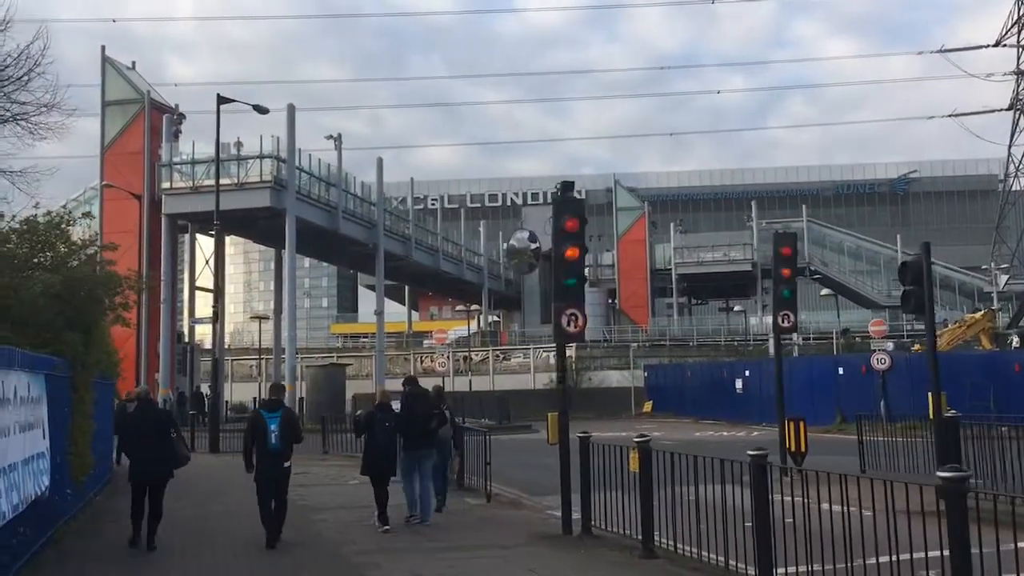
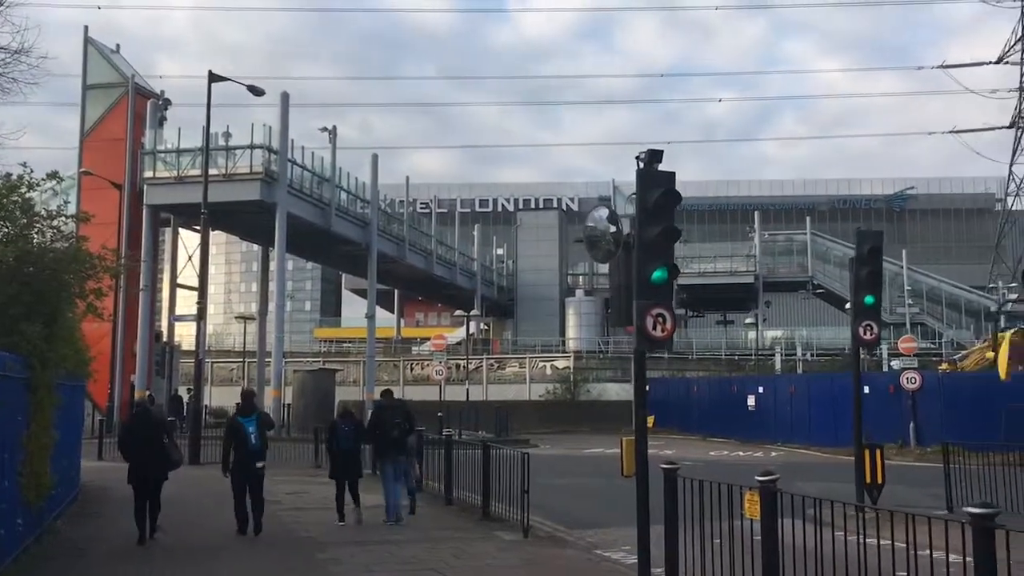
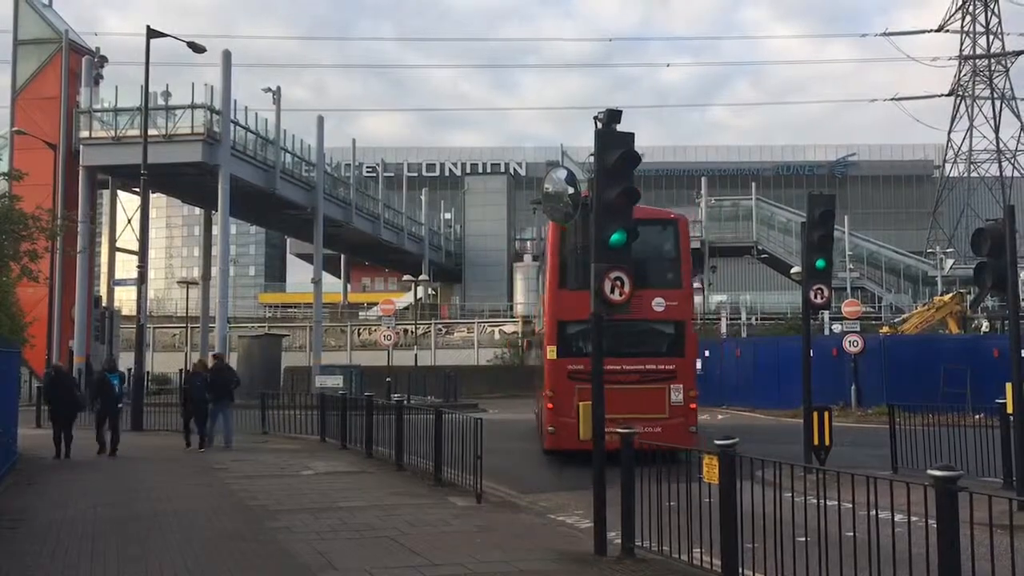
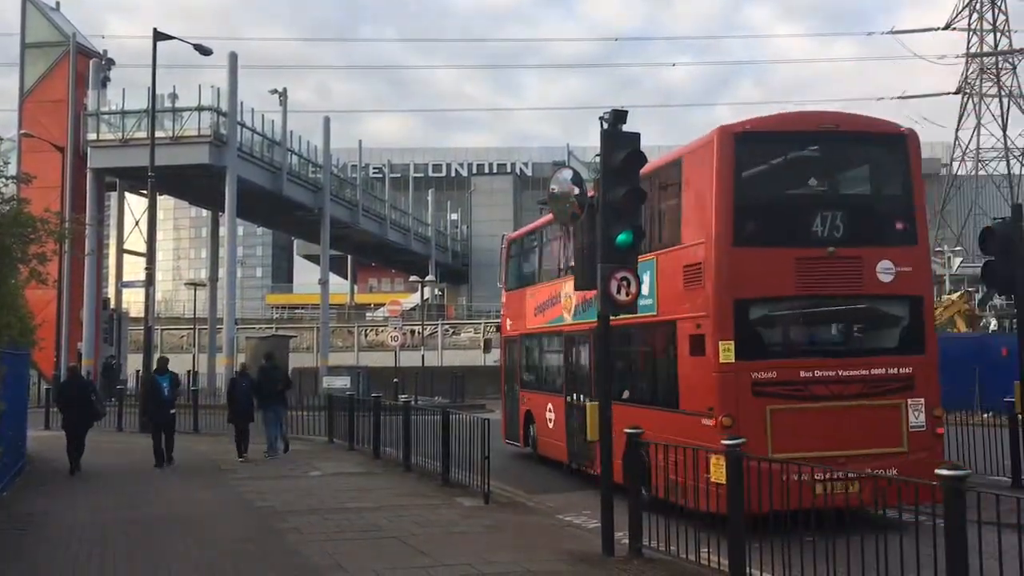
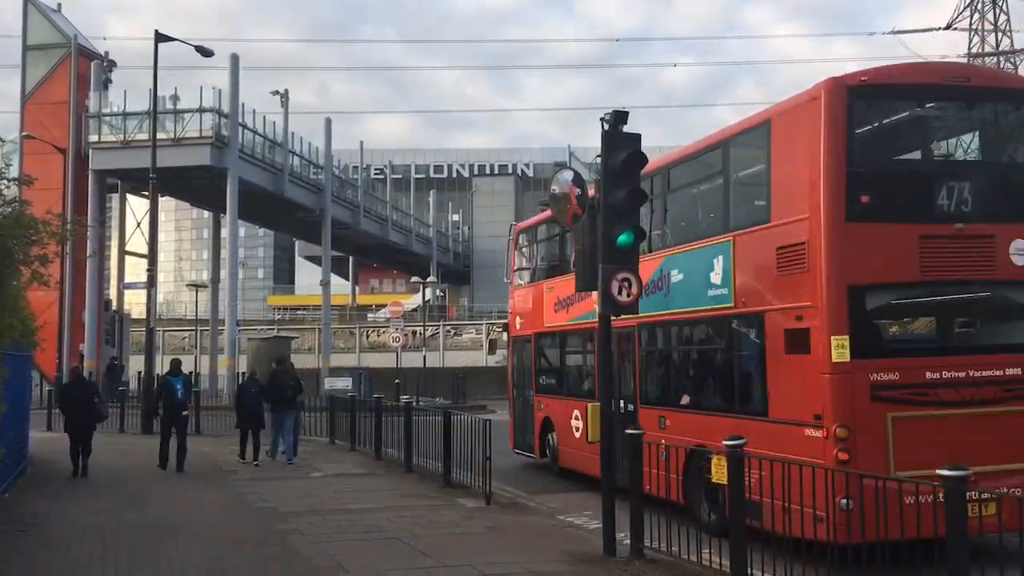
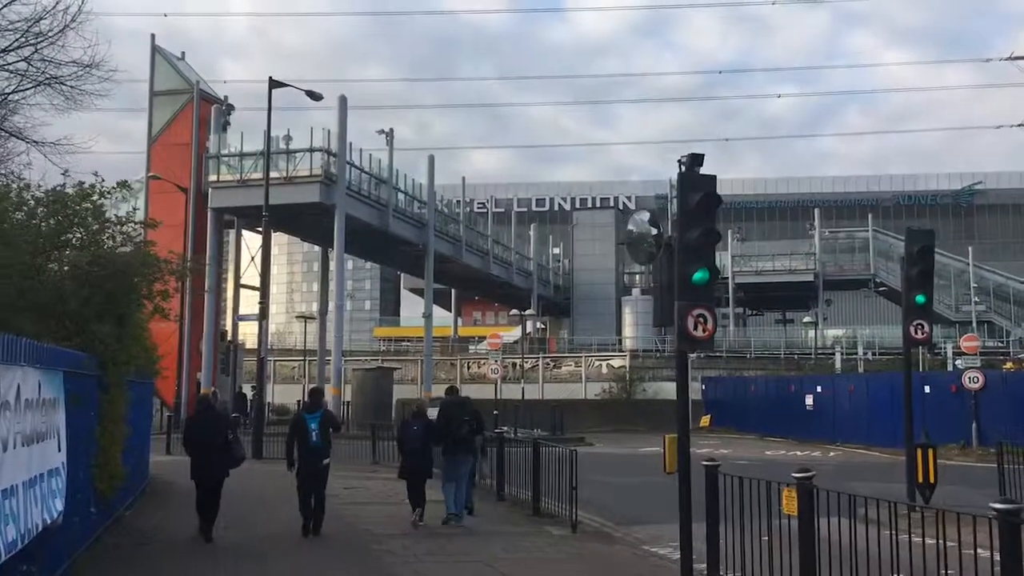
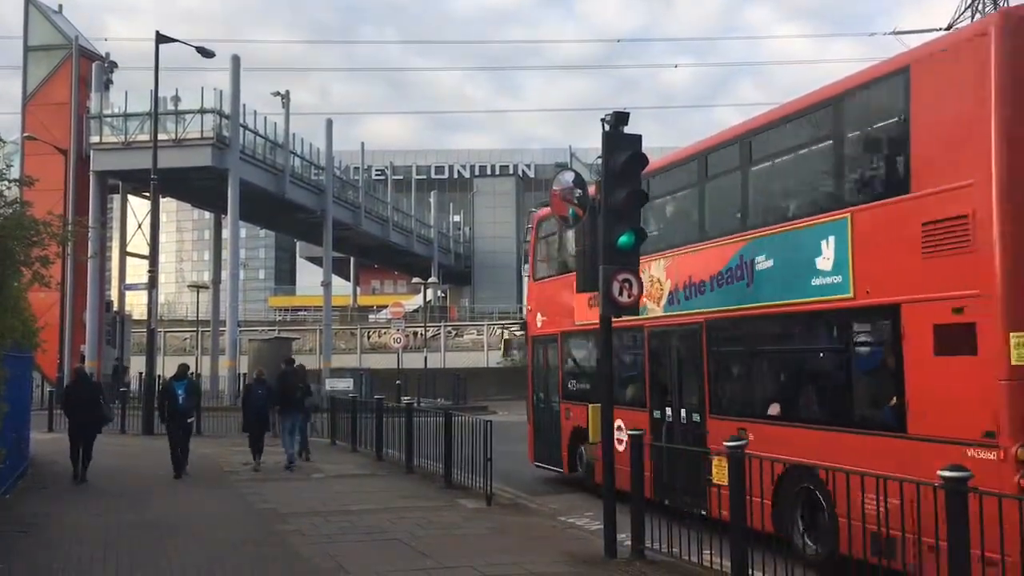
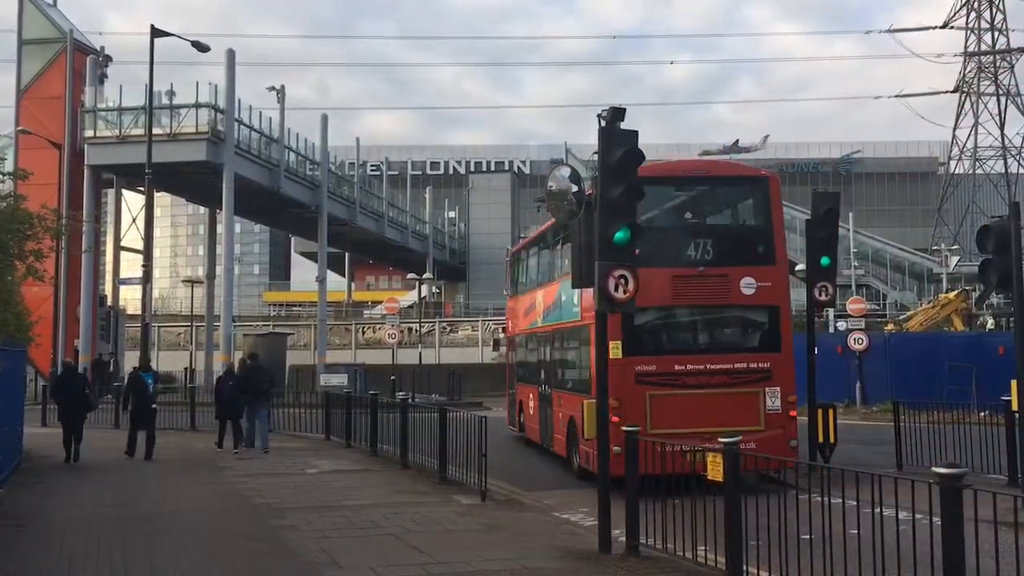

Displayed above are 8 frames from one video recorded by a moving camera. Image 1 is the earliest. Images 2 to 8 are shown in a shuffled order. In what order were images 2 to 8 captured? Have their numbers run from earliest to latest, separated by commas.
6, 2, 7, 5, 4, 8, 3
